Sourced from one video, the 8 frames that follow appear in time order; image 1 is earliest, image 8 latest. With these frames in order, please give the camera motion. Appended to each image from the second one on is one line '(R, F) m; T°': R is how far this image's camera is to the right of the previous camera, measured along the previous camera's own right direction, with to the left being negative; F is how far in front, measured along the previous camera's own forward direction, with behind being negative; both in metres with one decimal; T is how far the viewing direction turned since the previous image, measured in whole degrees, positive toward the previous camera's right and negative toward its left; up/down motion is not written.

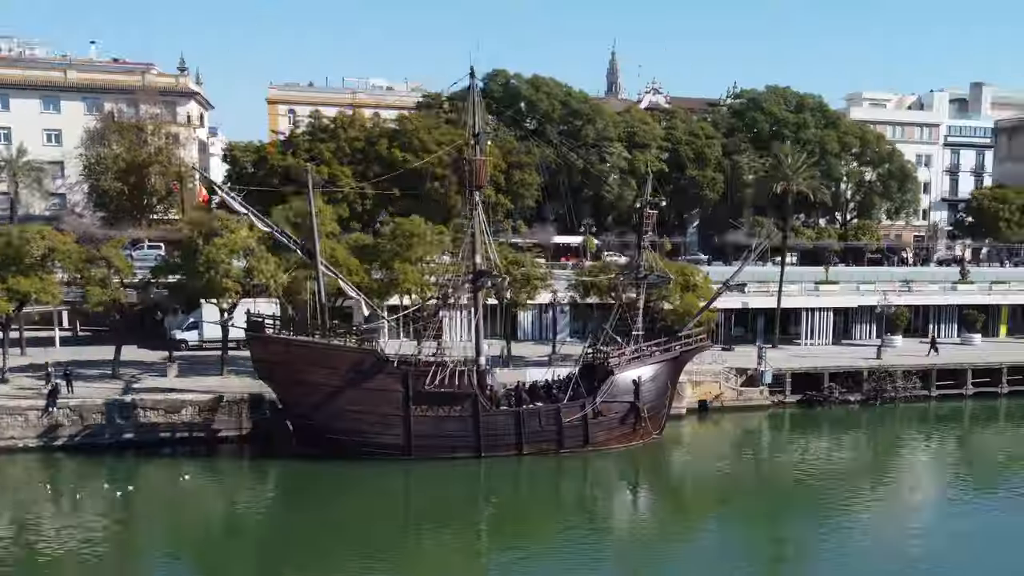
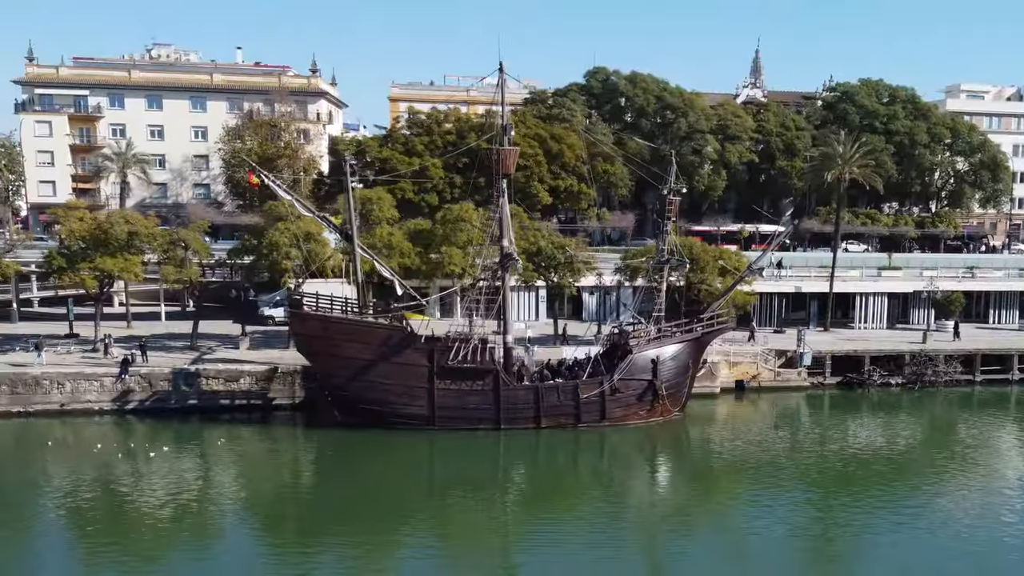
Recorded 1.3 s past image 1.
(+4.3, -2.4) m; -10°
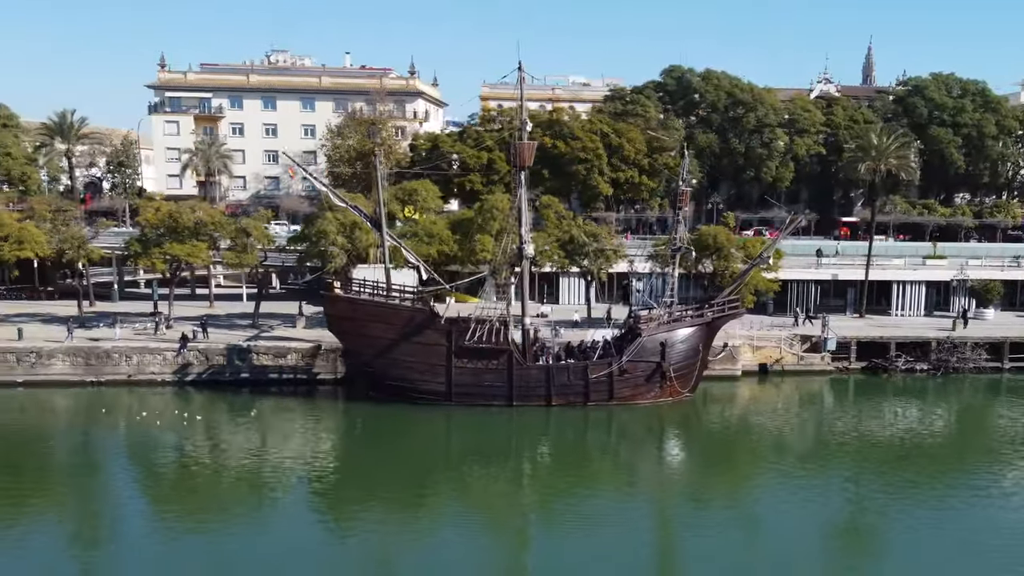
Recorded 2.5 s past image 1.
(+4.2, -2.2) m; -9°
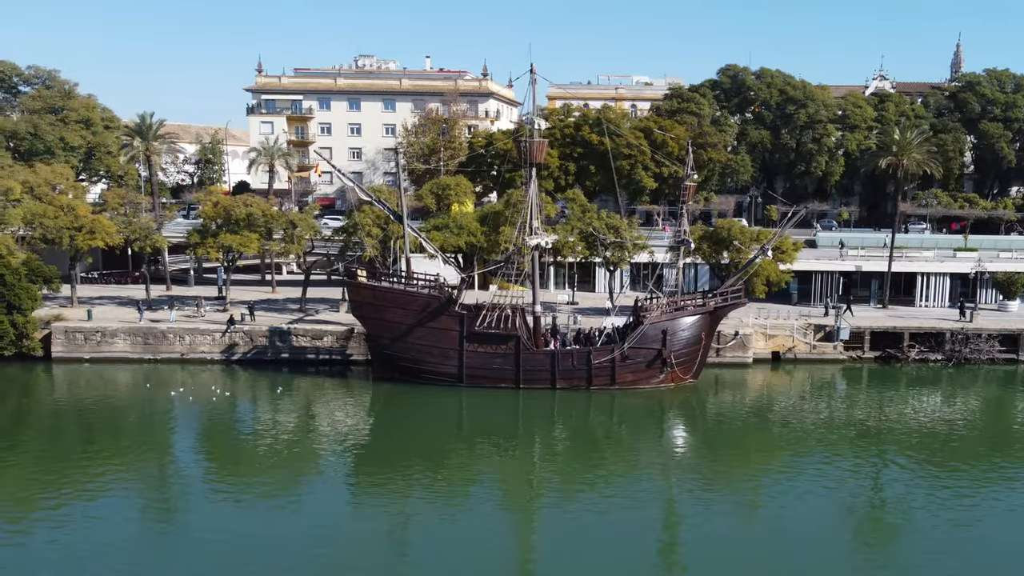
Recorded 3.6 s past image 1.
(+4.0, -1.9) m; -8°
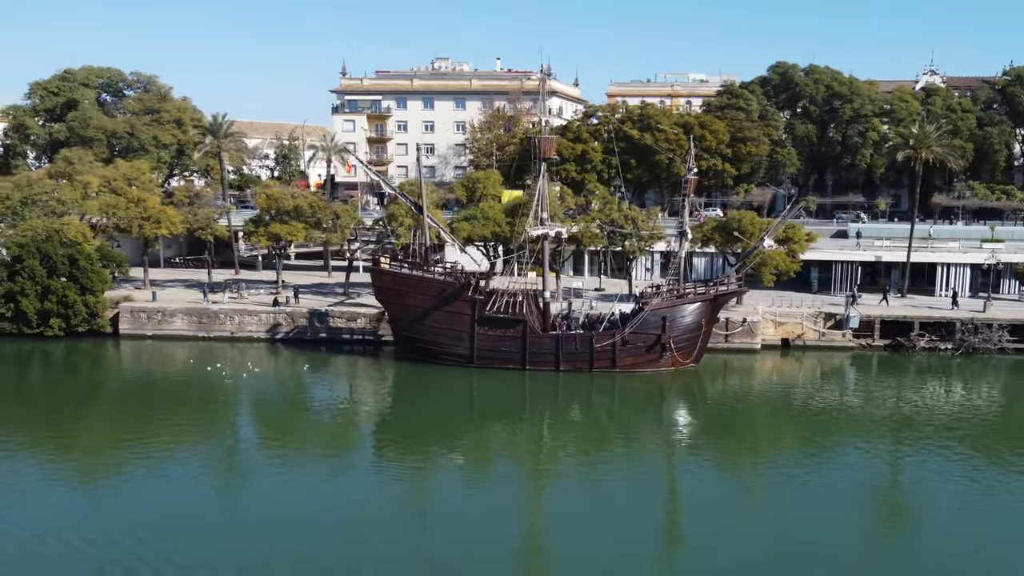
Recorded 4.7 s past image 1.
(+4.3, -1.9) m; -8°
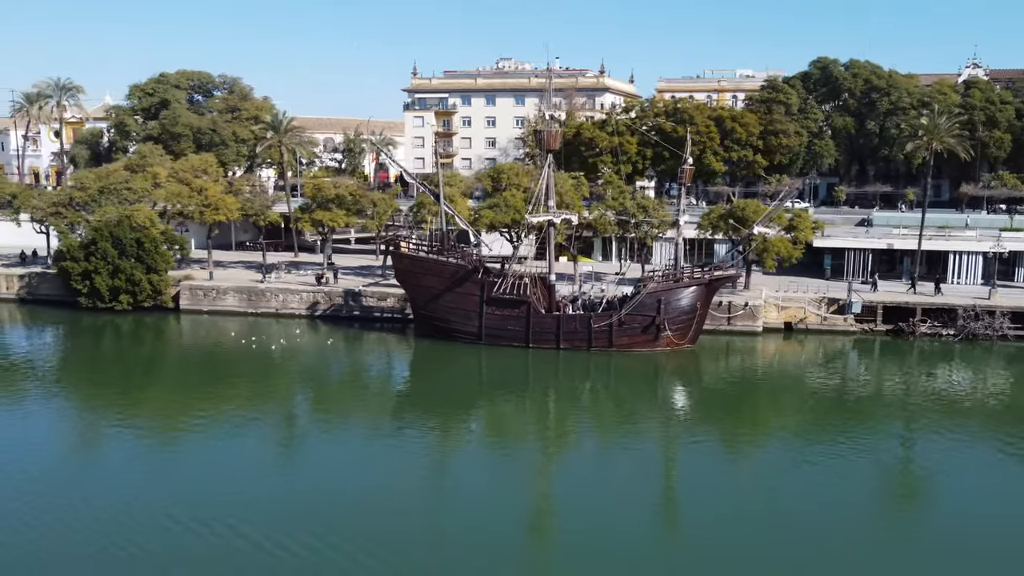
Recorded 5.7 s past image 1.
(+4.6, -2.0) m; -8°
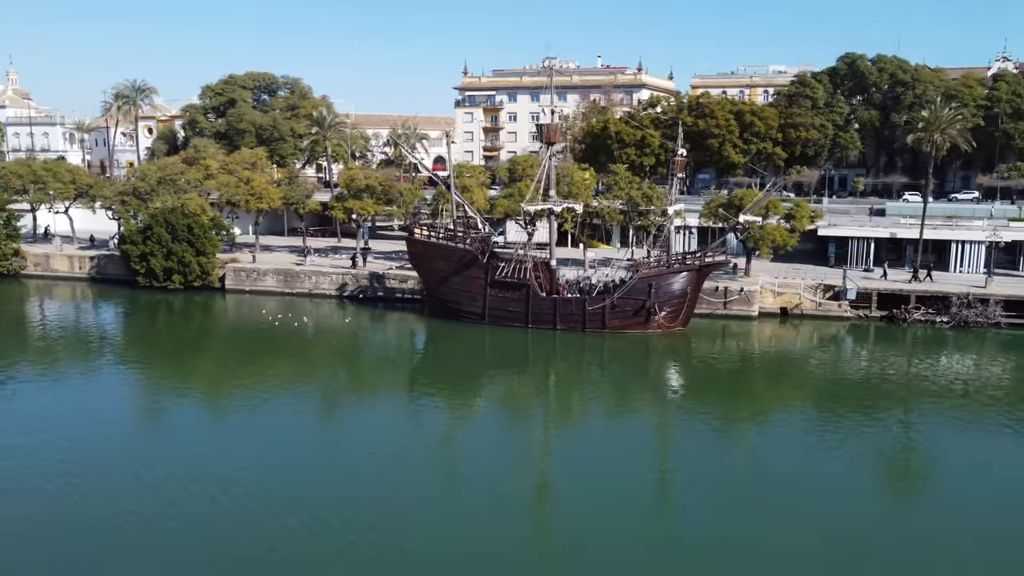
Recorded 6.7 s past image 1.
(+4.1, -1.7) m; -7°
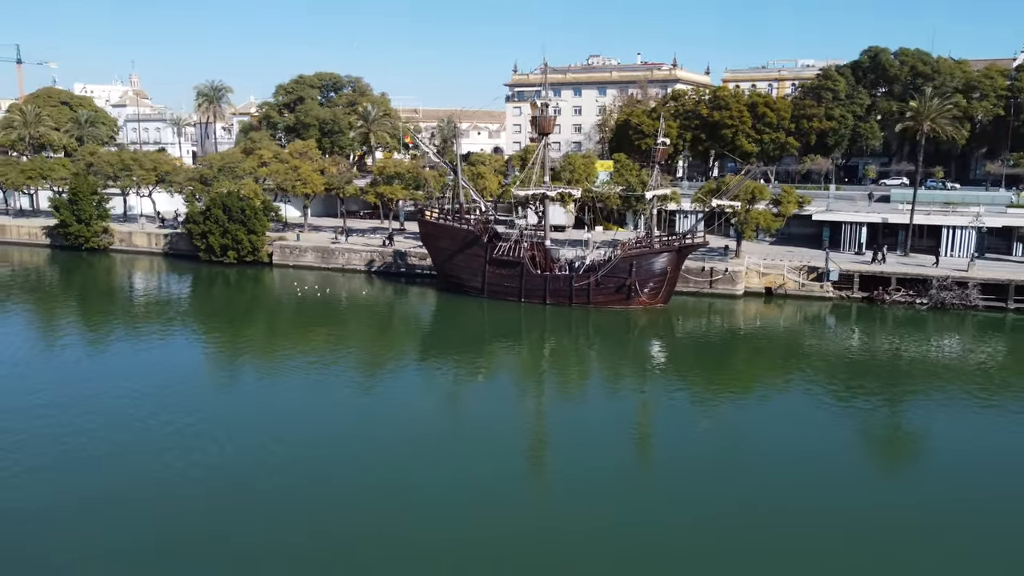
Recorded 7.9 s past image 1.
(+5.4, -2.0) m; -8°
